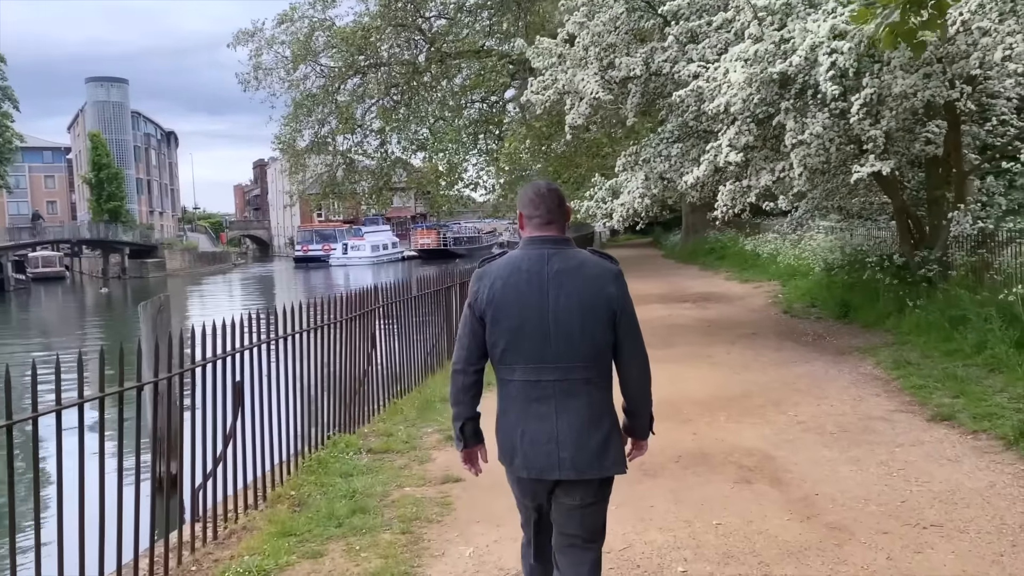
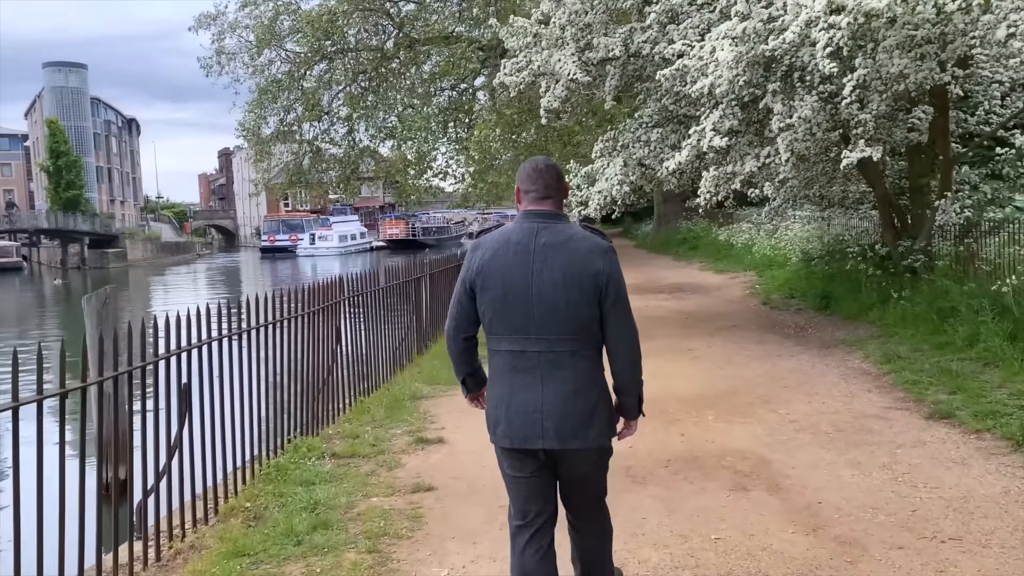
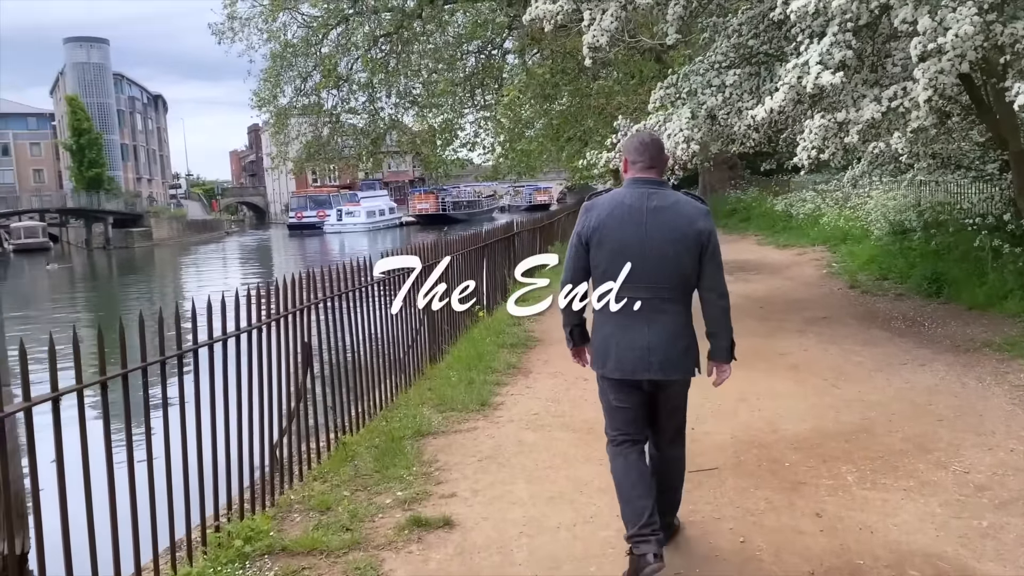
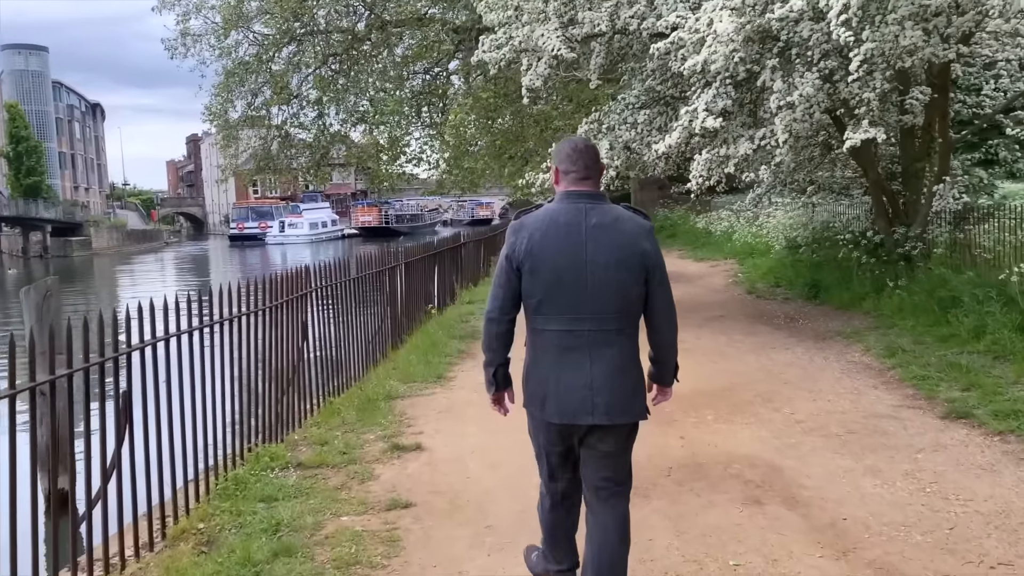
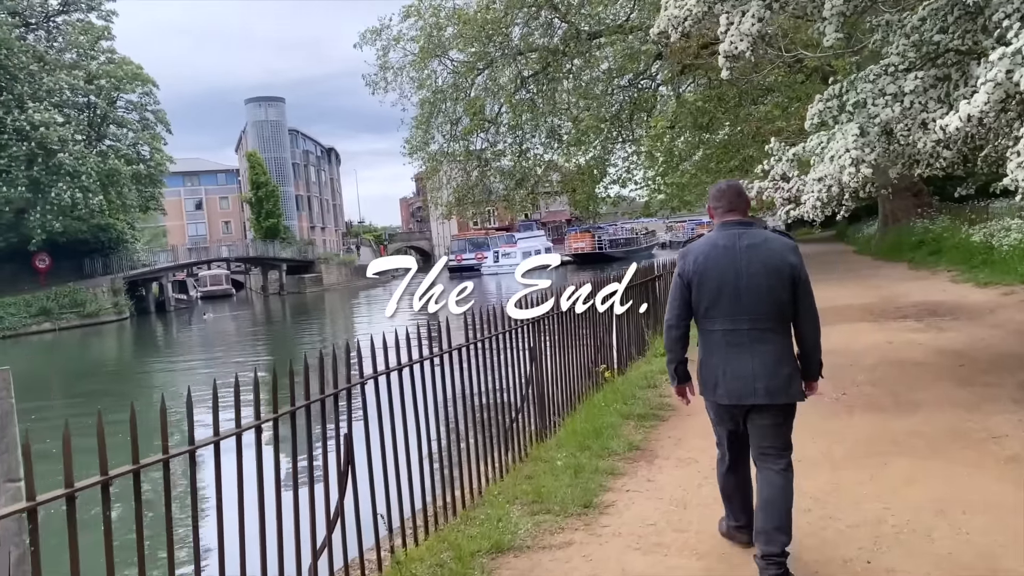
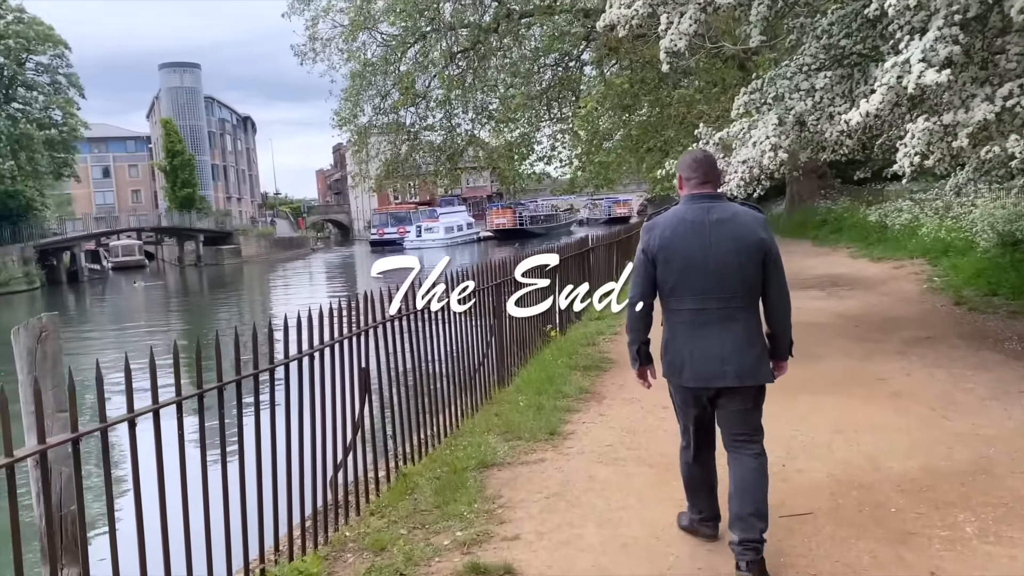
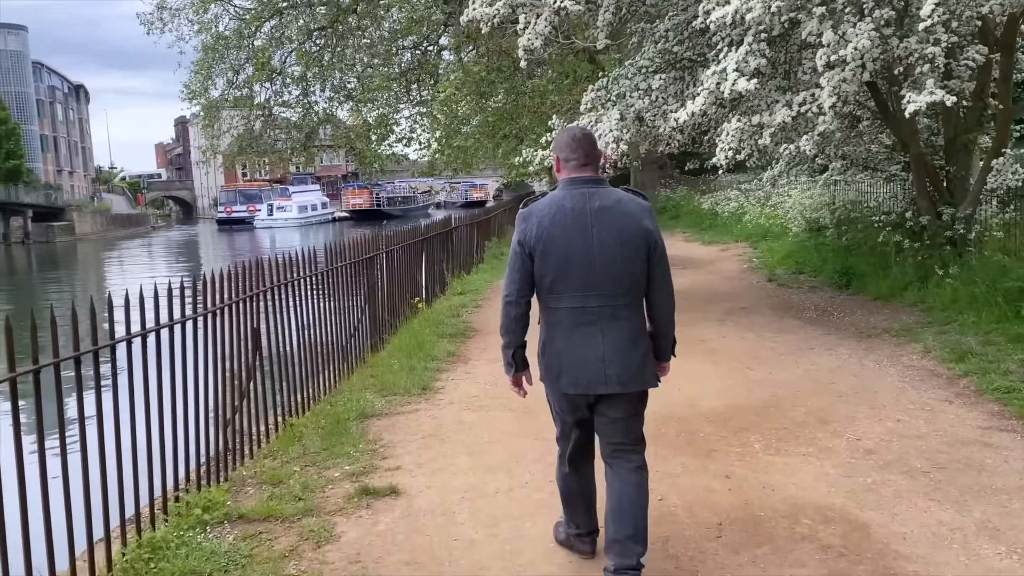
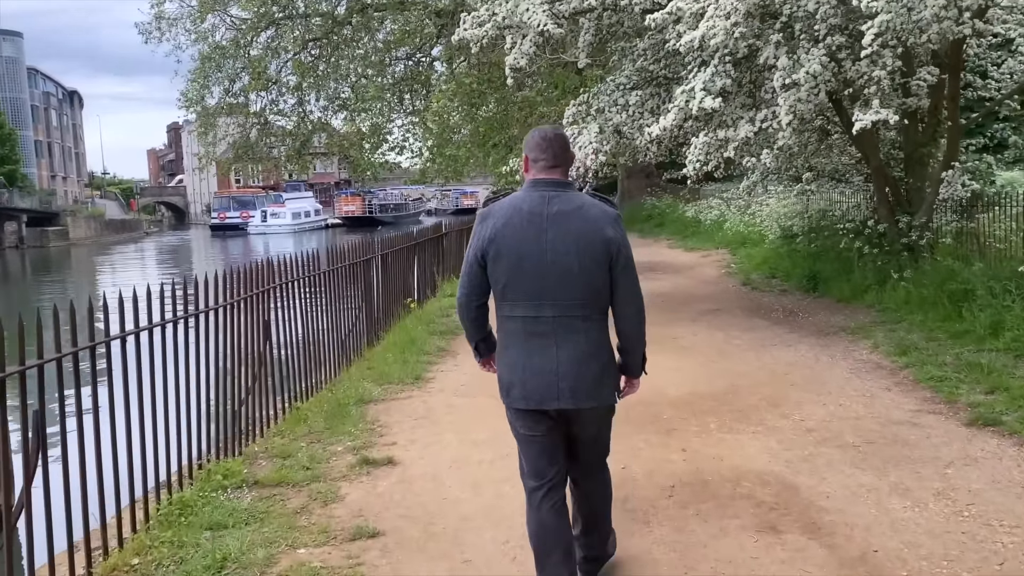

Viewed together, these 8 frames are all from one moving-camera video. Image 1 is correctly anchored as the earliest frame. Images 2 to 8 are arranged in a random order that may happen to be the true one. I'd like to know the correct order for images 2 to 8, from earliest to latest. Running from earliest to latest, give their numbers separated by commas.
2, 4, 8, 7, 3, 6, 5
